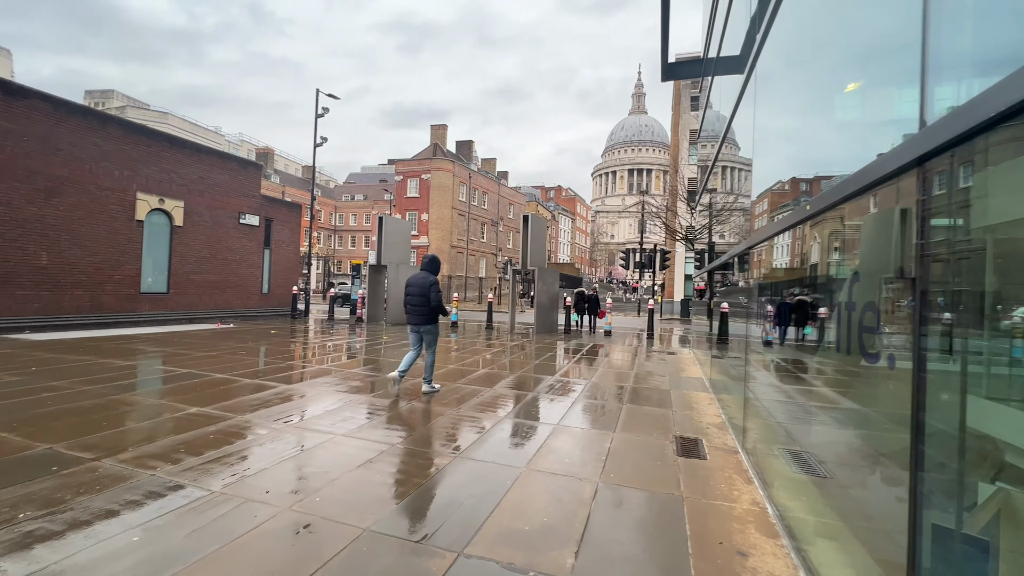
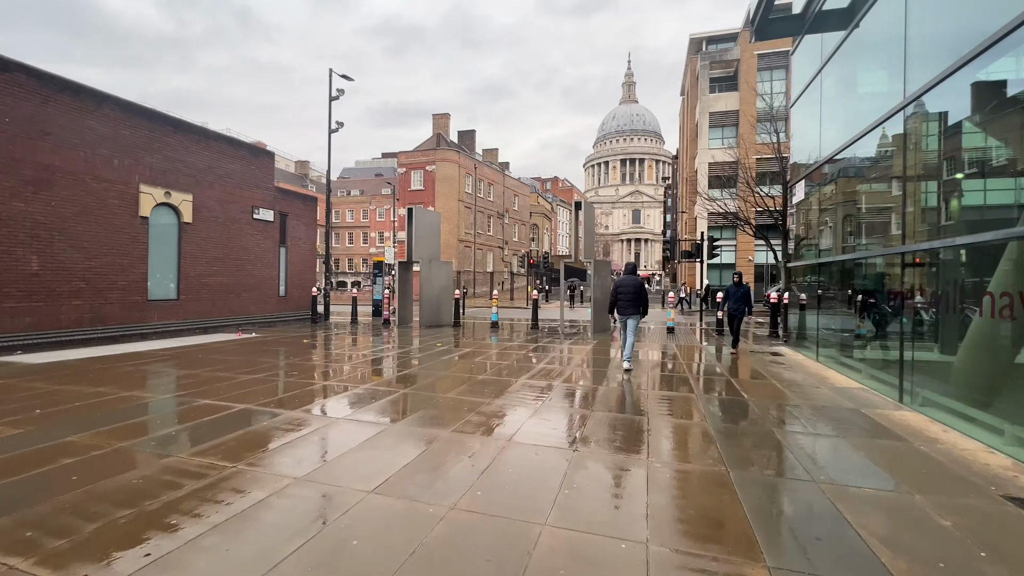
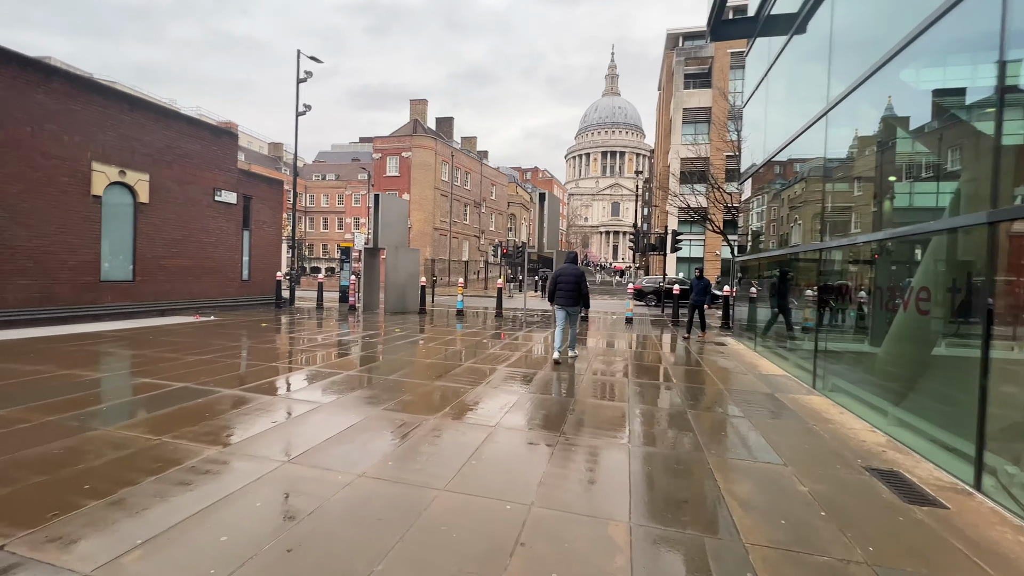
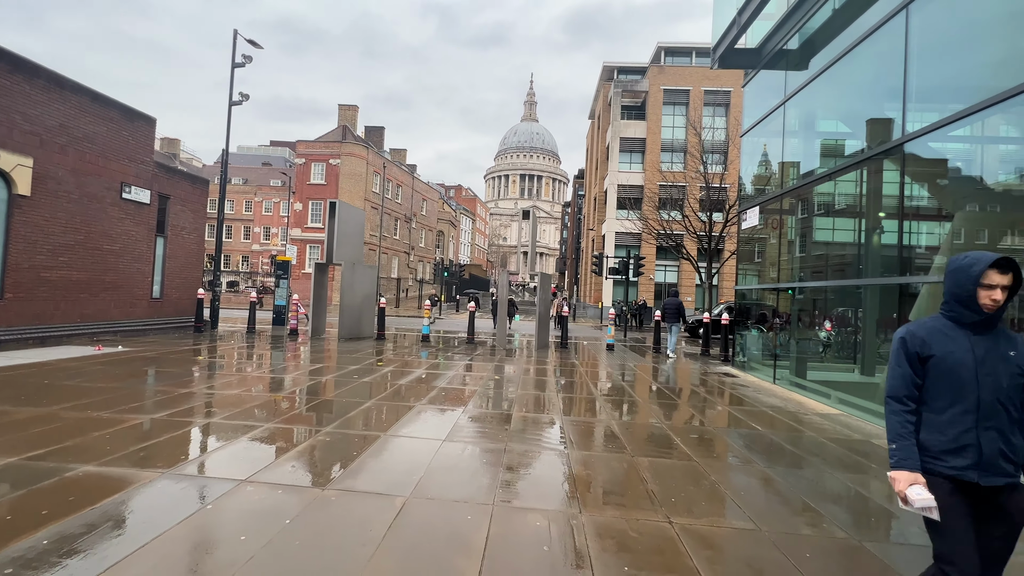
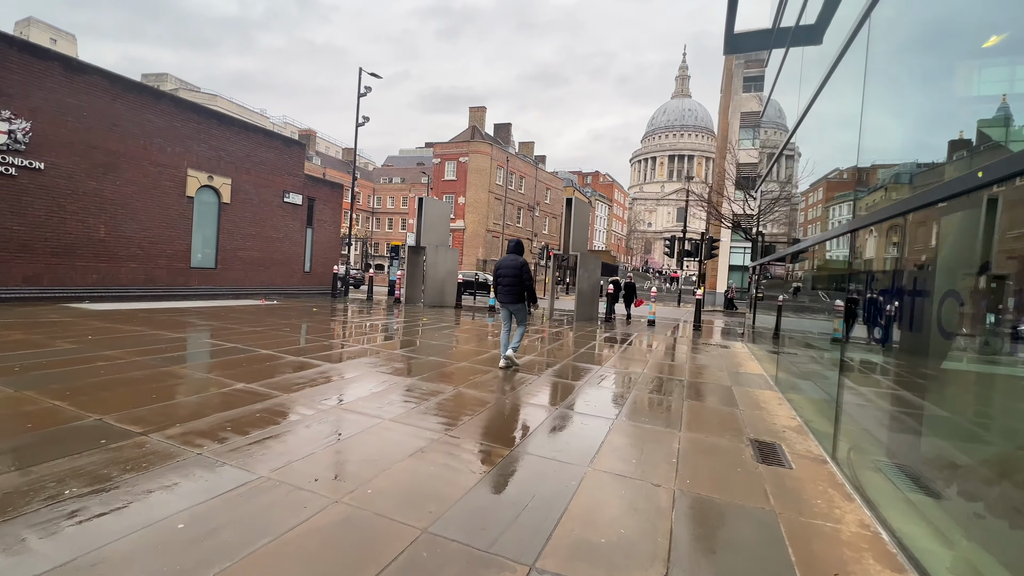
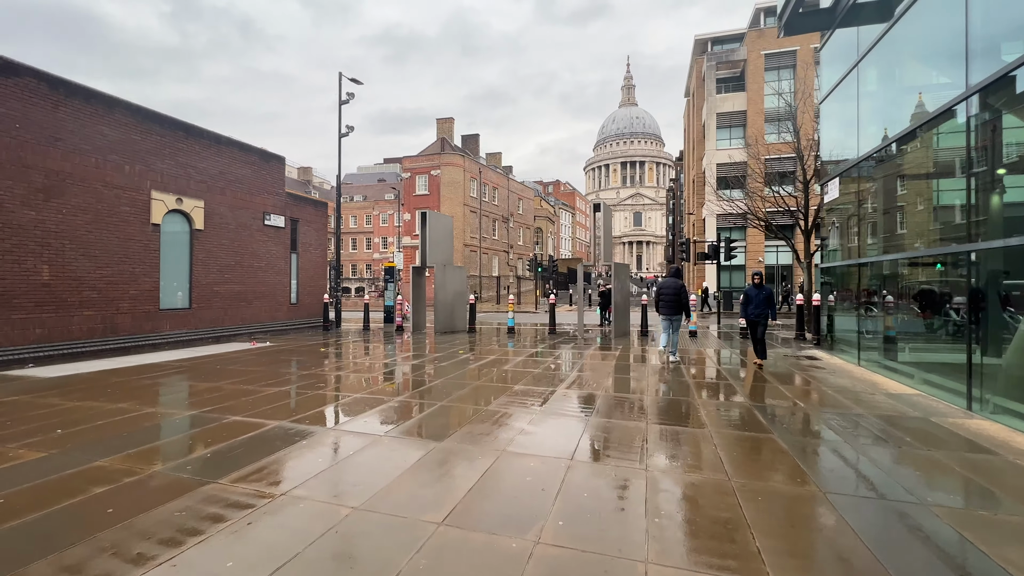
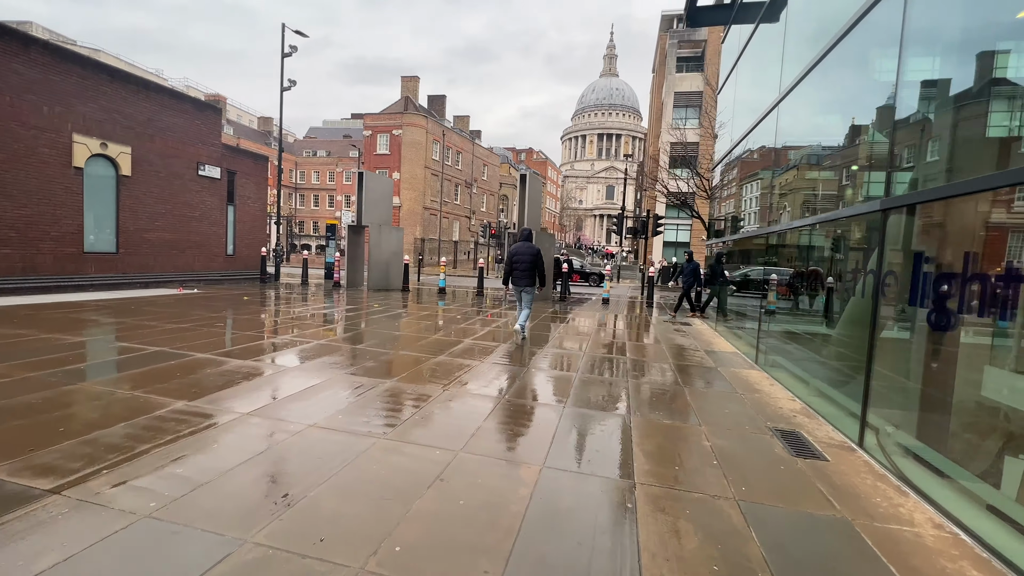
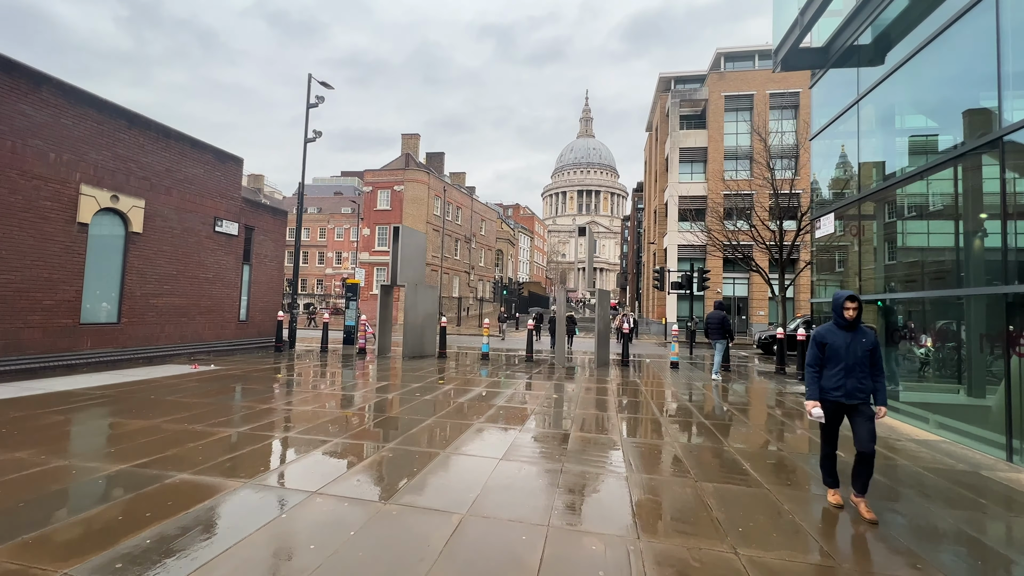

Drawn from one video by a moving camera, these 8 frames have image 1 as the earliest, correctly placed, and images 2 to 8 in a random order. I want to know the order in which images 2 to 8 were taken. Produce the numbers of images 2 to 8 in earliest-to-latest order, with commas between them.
5, 7, 3, 2, 6, 8, 4
